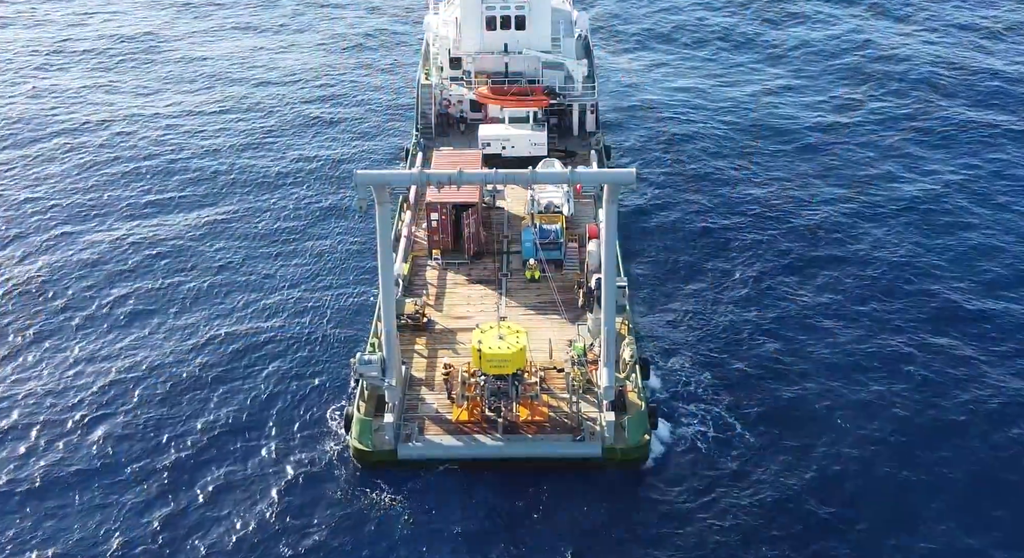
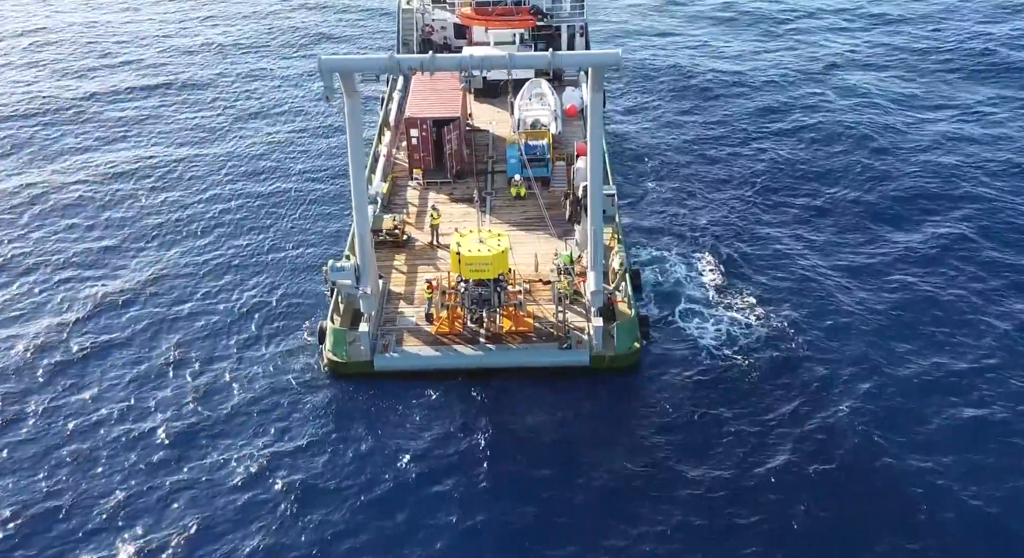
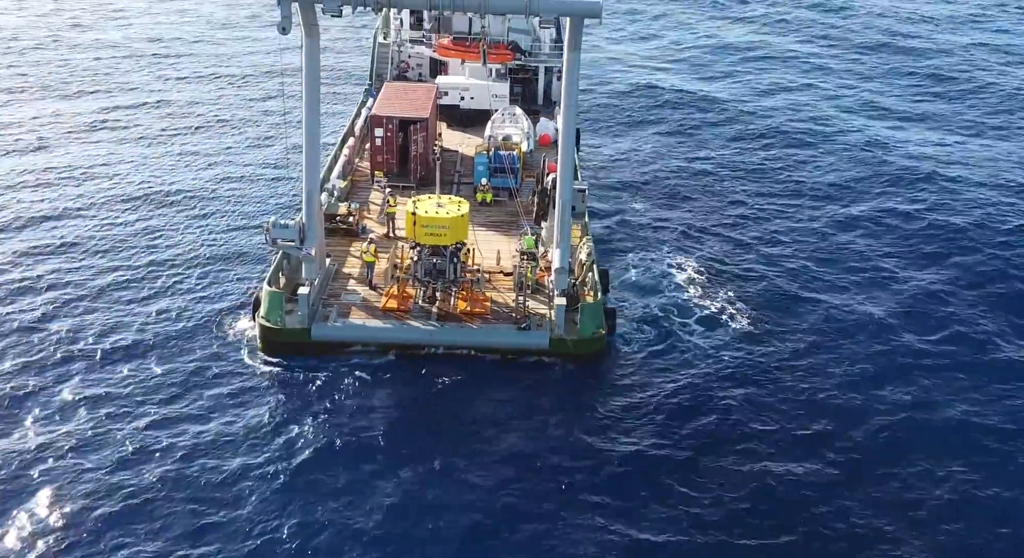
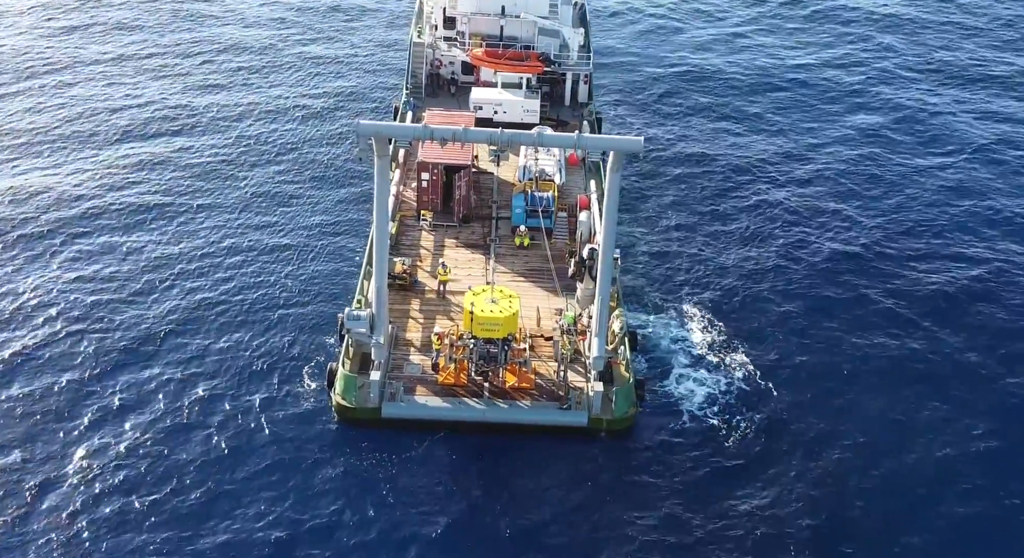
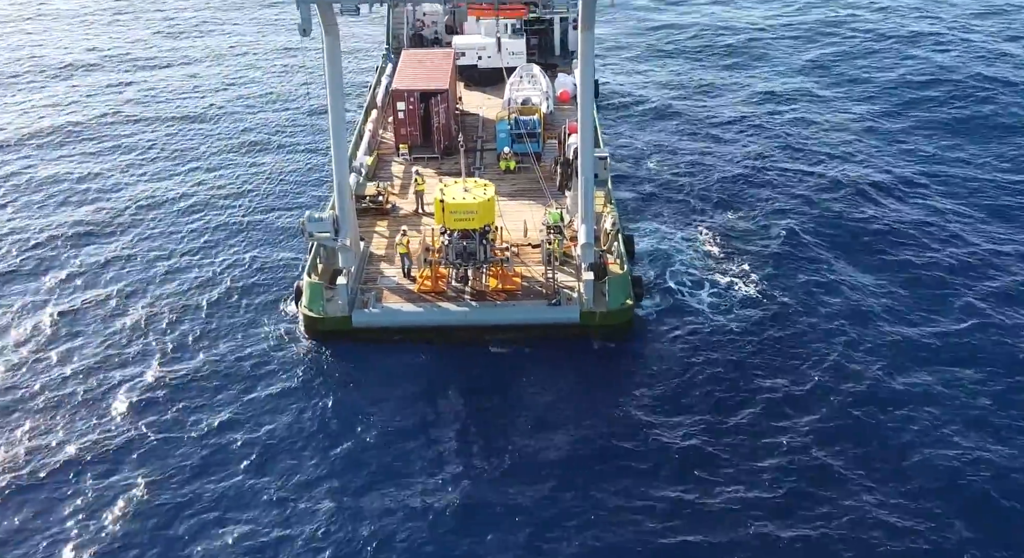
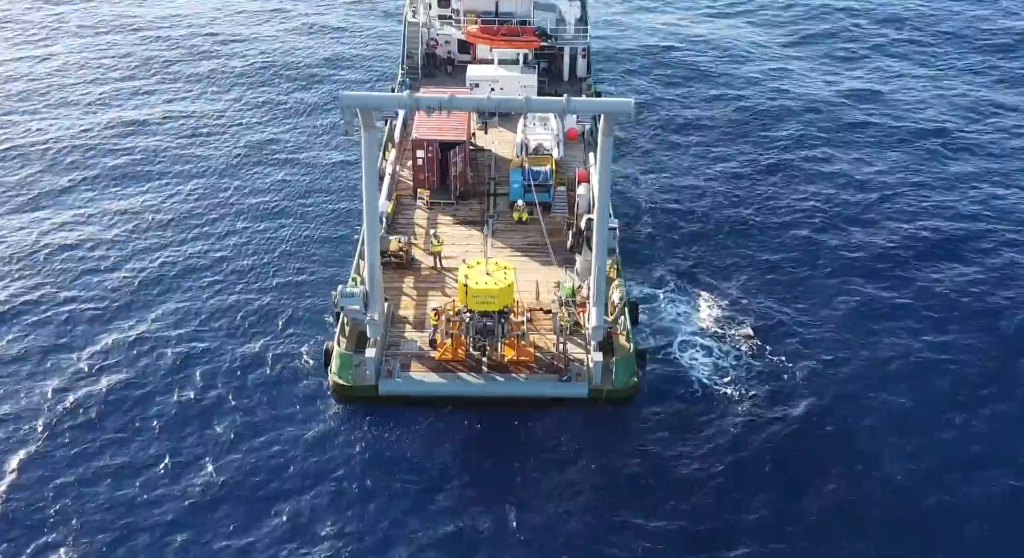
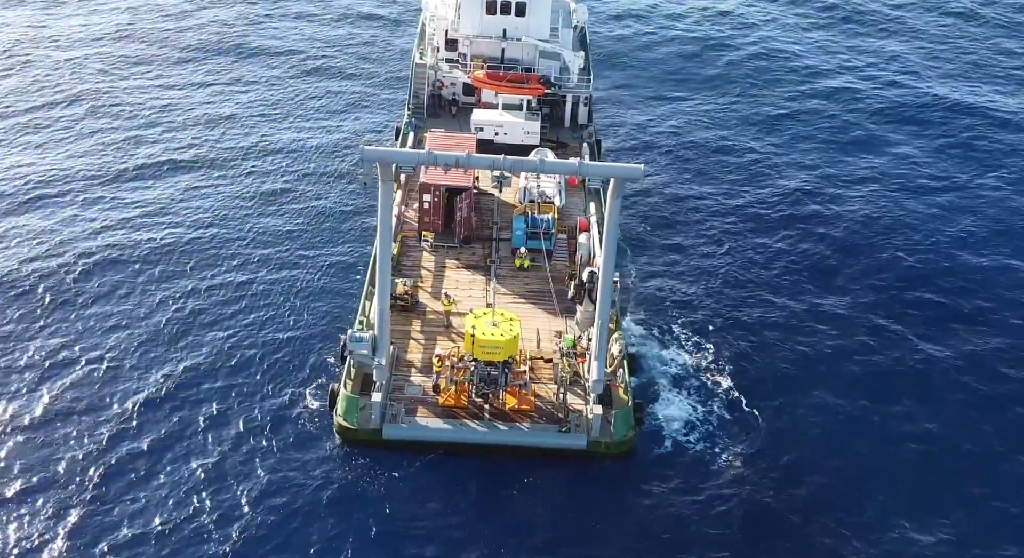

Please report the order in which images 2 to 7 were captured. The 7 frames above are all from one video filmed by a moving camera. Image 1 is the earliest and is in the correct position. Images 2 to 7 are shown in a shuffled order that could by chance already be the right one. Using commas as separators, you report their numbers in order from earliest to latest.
7, 4, 6, 2, 5, 3
